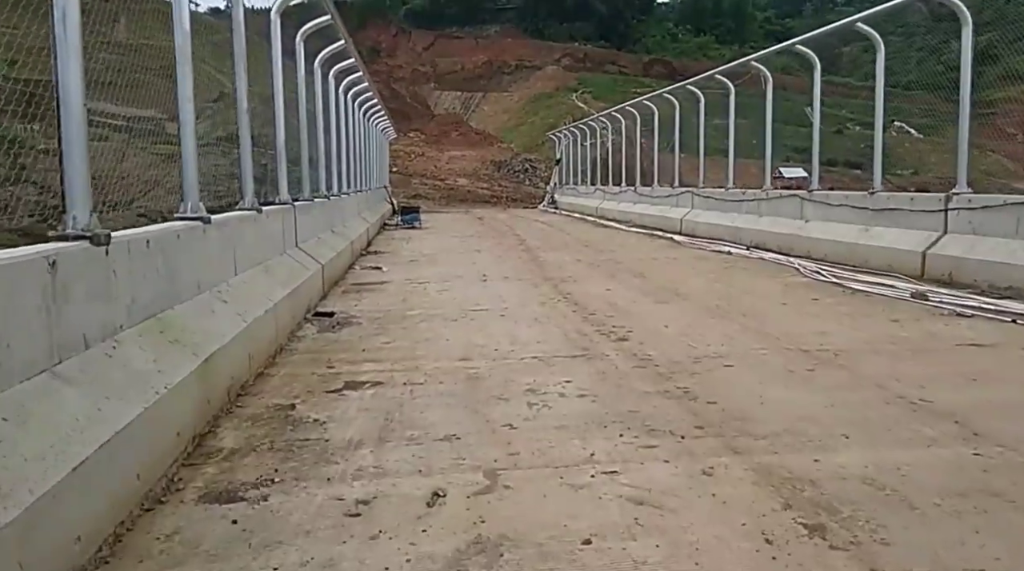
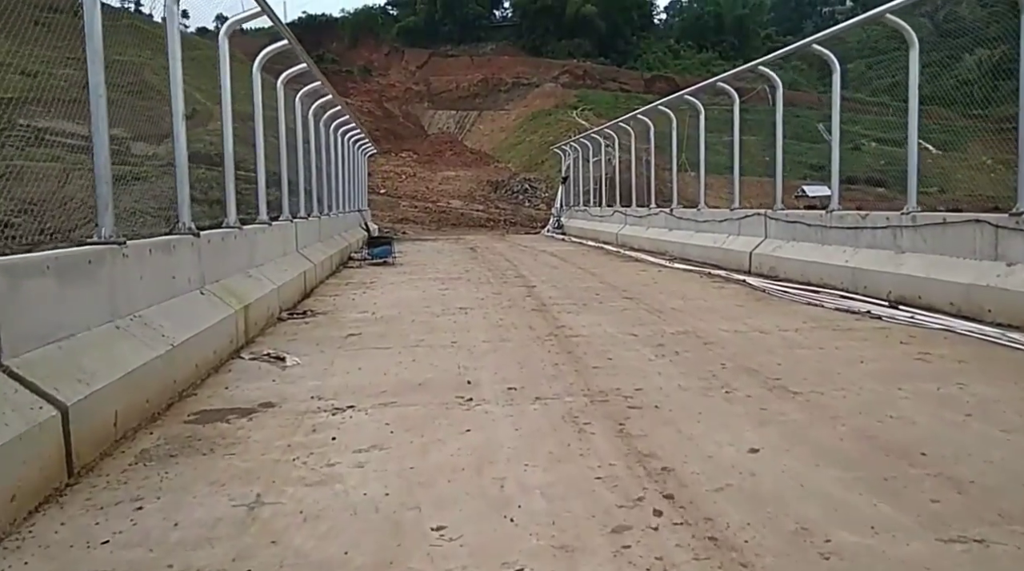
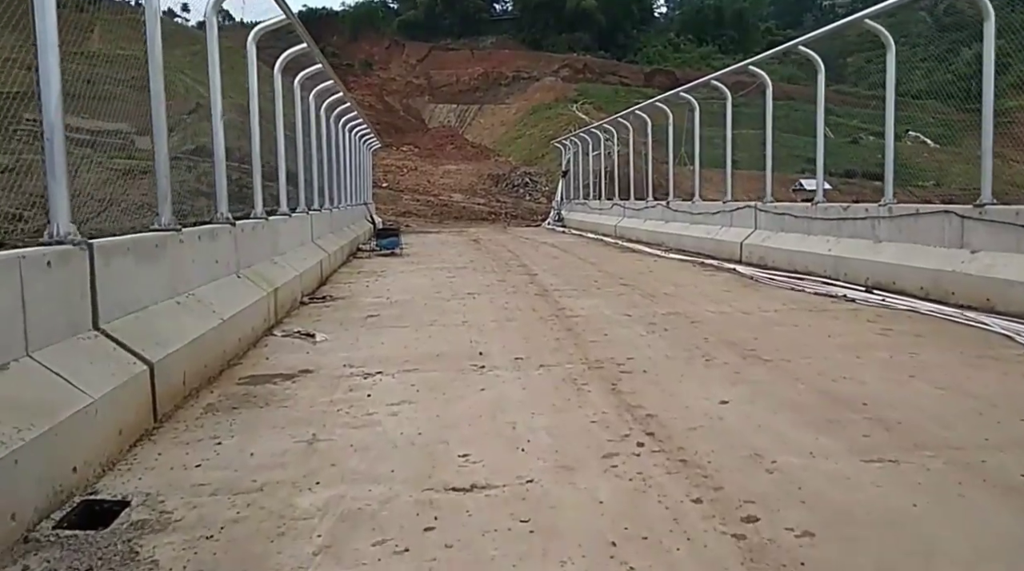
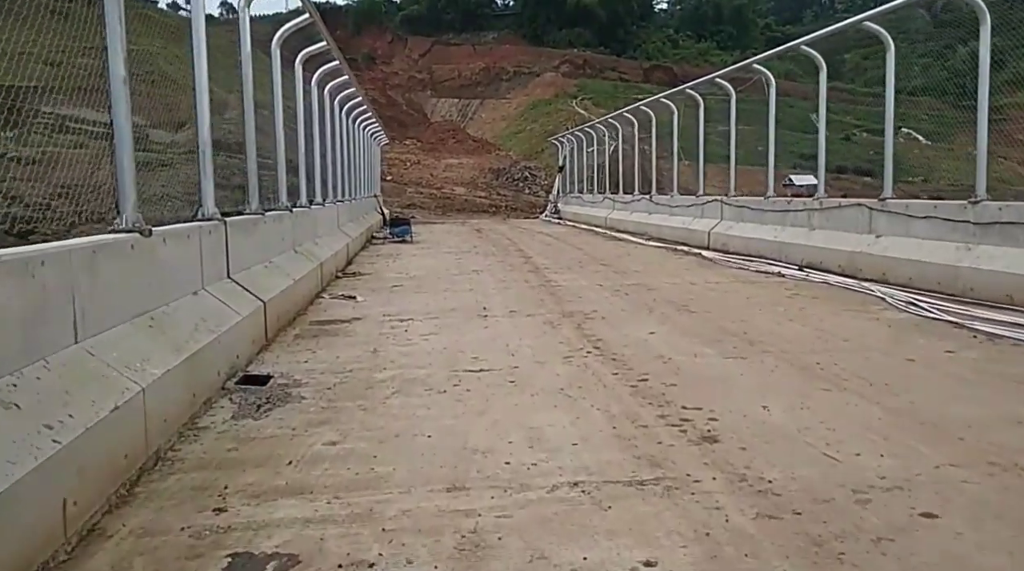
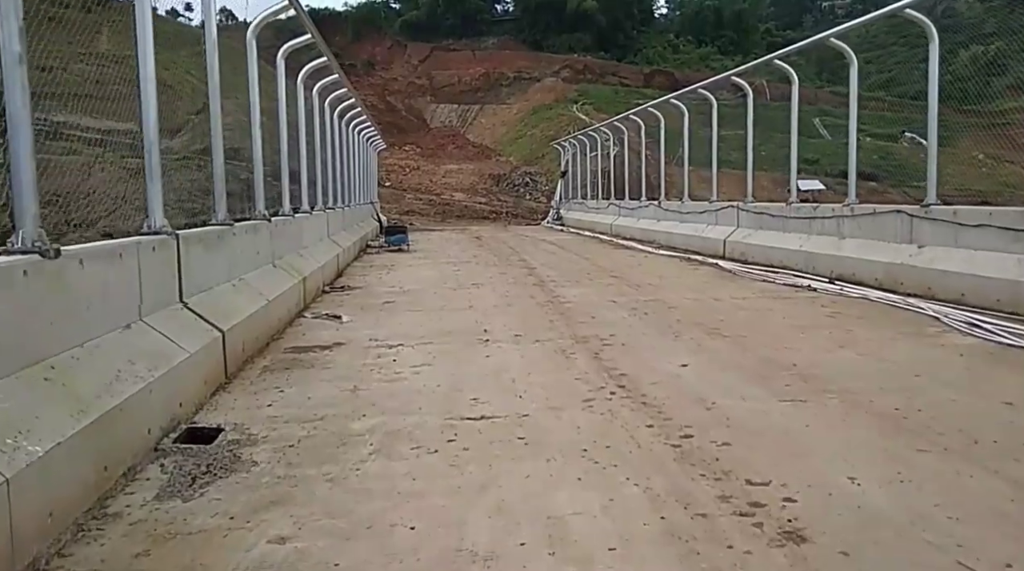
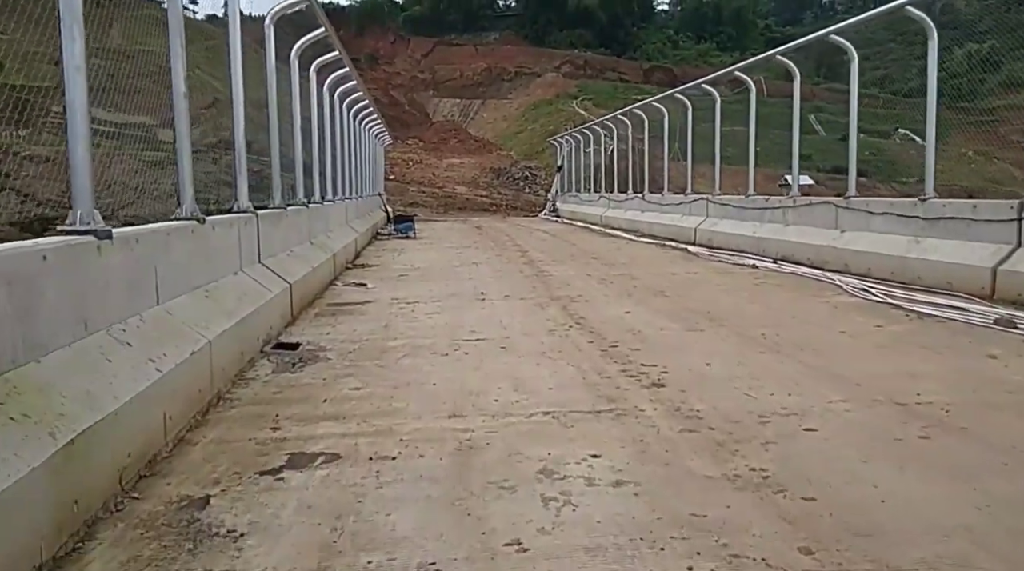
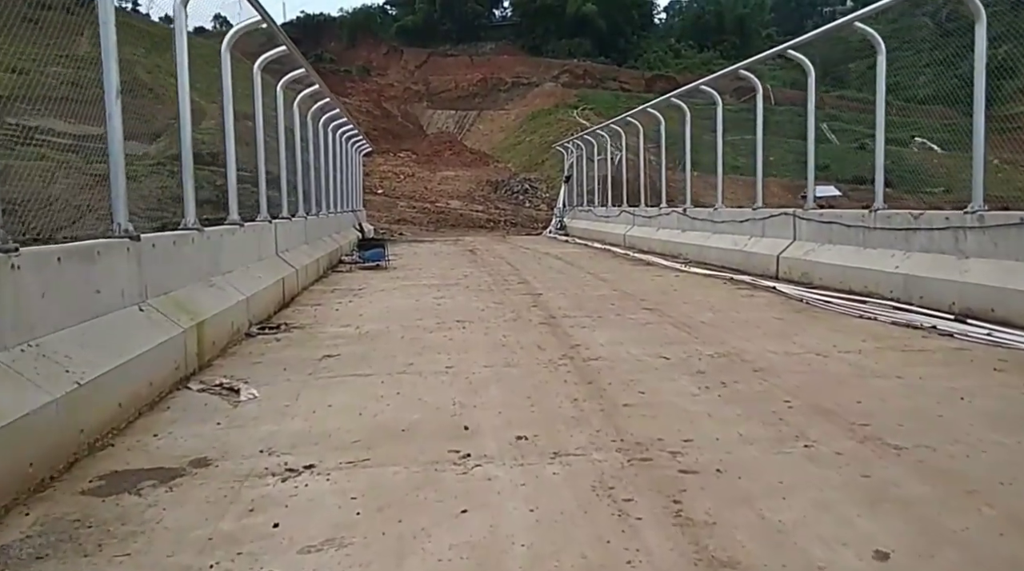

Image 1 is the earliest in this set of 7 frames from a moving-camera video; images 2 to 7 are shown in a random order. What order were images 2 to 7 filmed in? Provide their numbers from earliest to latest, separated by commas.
6, 4, 5, 3, 2, 7
